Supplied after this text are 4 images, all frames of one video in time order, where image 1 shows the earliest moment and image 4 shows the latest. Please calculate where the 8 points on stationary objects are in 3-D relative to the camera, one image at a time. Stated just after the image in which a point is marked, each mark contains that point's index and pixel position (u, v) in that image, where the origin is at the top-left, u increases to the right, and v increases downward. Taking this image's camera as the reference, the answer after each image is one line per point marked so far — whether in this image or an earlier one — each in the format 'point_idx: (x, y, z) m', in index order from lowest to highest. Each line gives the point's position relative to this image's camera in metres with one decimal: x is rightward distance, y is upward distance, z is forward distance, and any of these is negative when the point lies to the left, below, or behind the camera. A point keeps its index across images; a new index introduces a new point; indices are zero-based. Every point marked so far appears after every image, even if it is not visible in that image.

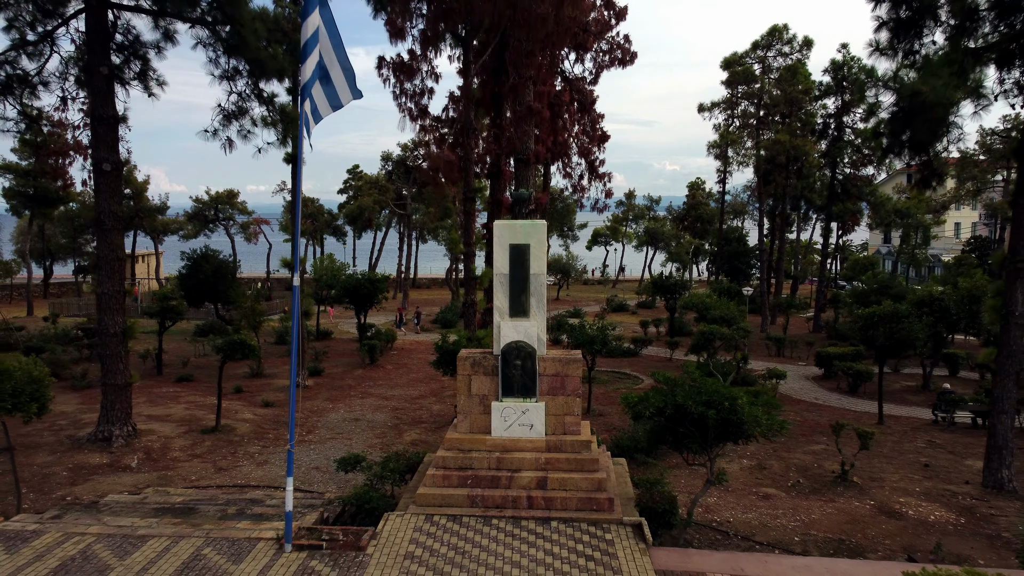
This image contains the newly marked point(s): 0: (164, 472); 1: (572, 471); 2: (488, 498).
0: (-6.6, -3.4, +9.2) m
1: (+0.8, -2.5, +6.9) m
2: (-0.3, -2.8, +6.6) m
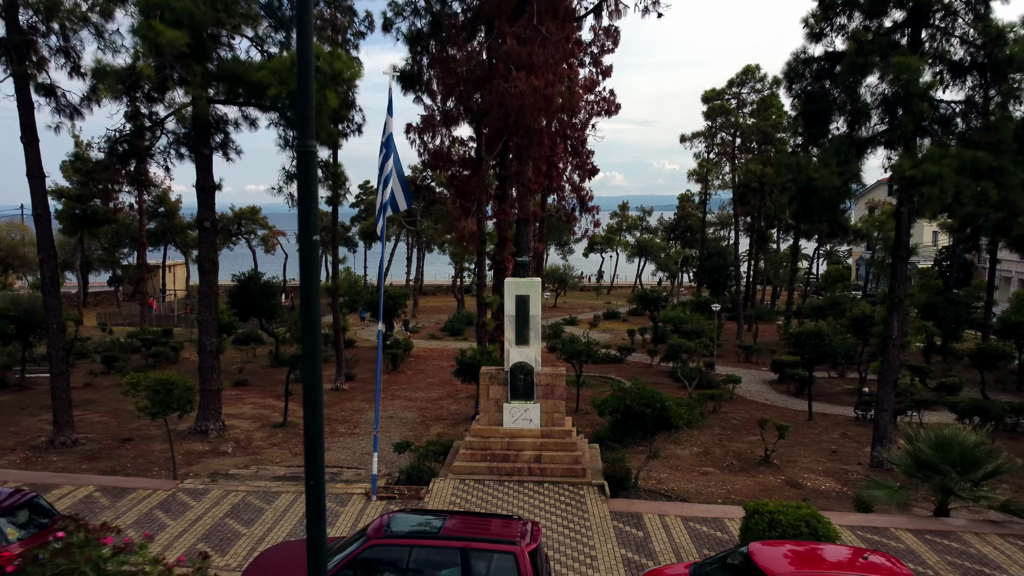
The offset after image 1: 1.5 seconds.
0: (-6.5, -4.2, +12.2) m
1: (+0.9, -3.3, +9.9) m
2: (-0.2, -3.6, +9.7) m
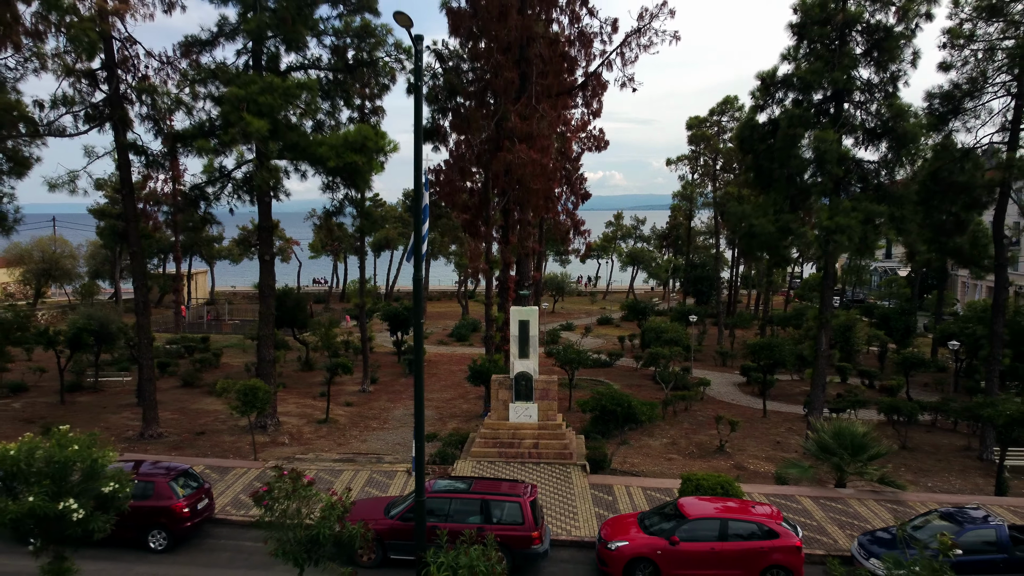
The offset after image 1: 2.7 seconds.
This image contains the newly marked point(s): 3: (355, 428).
0: (-6.4, -4.9, +15.2) m
1: (+1.0, -4.0, +12.9) m
2: (-0.1, -4.3, +12.6) m
3: (-5.4, -4.8, +16.7) m
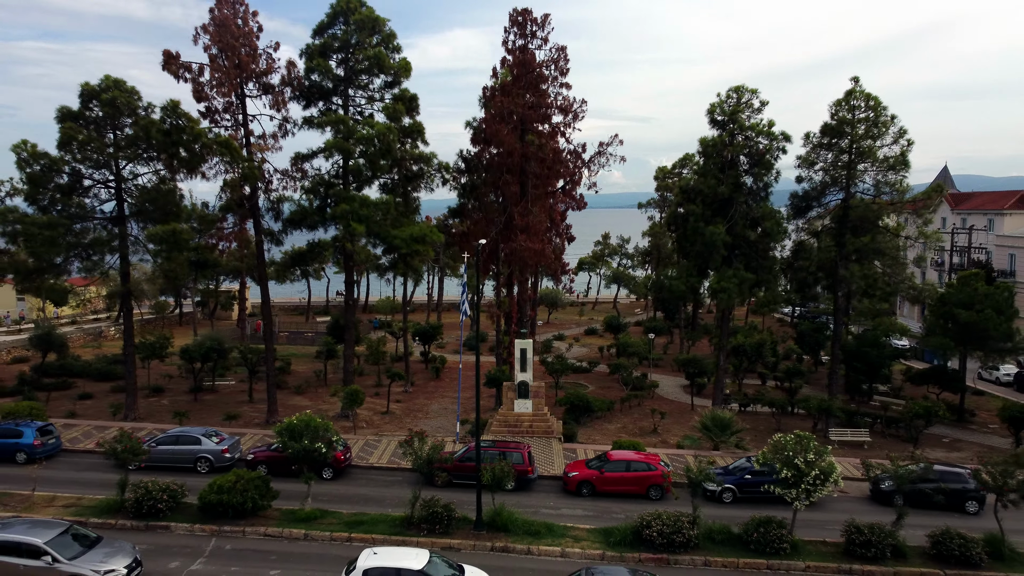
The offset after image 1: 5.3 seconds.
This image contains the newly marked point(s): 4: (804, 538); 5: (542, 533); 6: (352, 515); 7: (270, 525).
0: (-6.2, -6.6, +22.9) m
1: (+1.2, -5.7, +20.6) m
2: (0.0, -6.0, +20.4) m
3: (-5.2, -6.5, +24.5) m
4: (+8.5, -7.3, +14.2) m
5: (+0.8, -6.9, +13.8) m
6: (-4.7, -6.7, +14.4) m
7: (-7.0, -6.8, +14.0) m
